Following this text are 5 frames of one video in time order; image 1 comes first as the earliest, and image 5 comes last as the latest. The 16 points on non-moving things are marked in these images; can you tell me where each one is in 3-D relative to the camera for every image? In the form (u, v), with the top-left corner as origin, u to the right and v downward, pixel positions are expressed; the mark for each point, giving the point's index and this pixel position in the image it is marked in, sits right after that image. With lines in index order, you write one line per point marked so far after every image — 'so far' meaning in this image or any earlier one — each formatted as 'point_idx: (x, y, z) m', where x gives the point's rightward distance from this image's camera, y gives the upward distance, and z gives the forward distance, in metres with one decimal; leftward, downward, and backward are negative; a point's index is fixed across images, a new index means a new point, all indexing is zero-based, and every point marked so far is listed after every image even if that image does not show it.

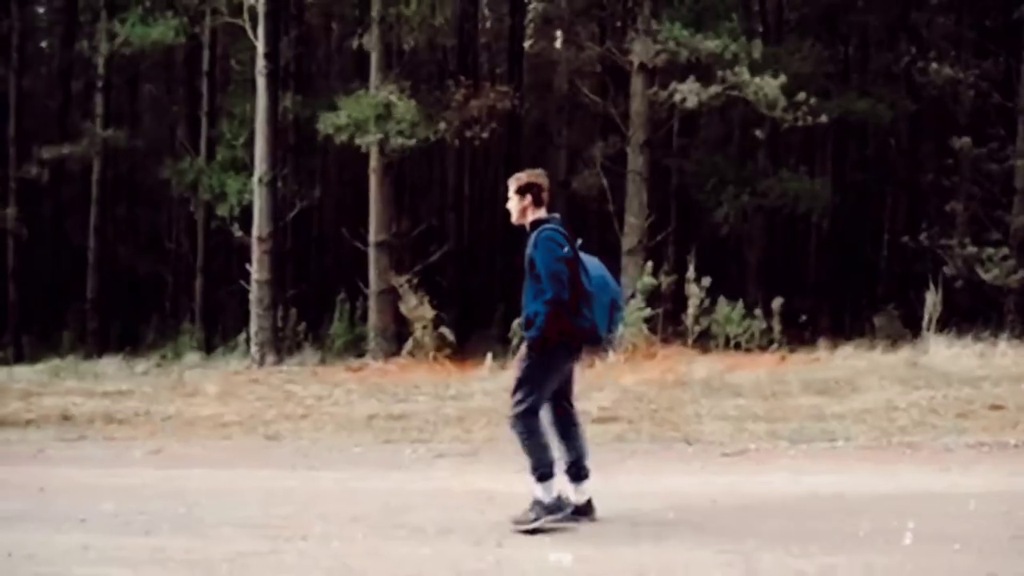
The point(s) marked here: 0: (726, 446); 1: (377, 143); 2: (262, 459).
0: (+2.2, -1.6, +9.2) m
1: (-2.7, +3.0, +18.2) m
2: (-2.6, -1.8, +9.4) m
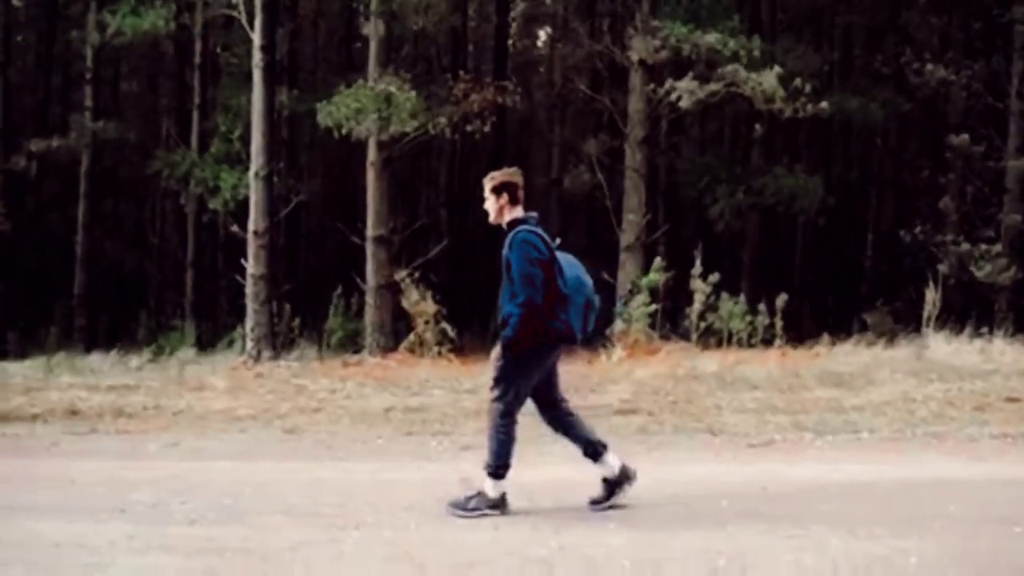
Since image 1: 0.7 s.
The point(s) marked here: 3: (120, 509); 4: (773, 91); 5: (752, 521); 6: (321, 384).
0: (+2.5, -1.5, +9.2) m
1: (-2.7, +3.1, +18.1) m
2: (-2.3, -1.7, +9.2) m
3: (-2.8, -1.6, +6.5) m
4: (+5.3, +3.9, +18.2) m
5: (+1.6, -1.5, +5.8) m
6: (-2.7, -1.4, +12.7) m
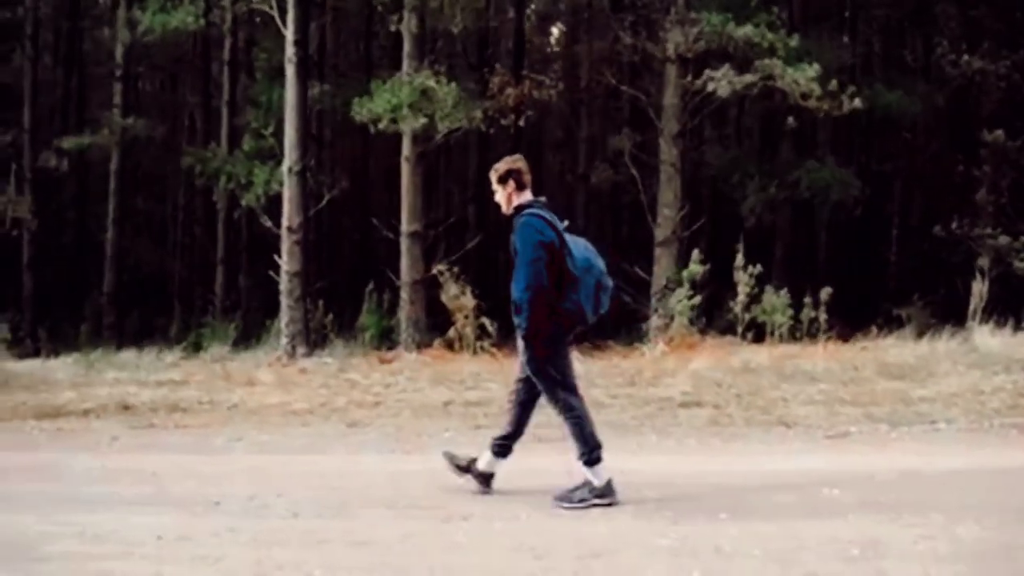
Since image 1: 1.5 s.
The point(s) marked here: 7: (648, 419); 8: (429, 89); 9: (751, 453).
0: (+3.2, -1.4, +9.1) m
1: (-1.9, +3.2, +18.0) m
2: (-1.6, -1.6, +9.1) m
3: (-2.1, -1.5, +6.4) m
4: (+6.0, +4.1, +18.0) m
5: (+2.3, -1.4, +5.7) m
6: (-2.0, -1.3, +12.6) m
7: (+1.5, -1.4, +9.8) m
8: (-1.7, +4.0, +18.1) m
9: (+2.2, -1.5, +8.3) m
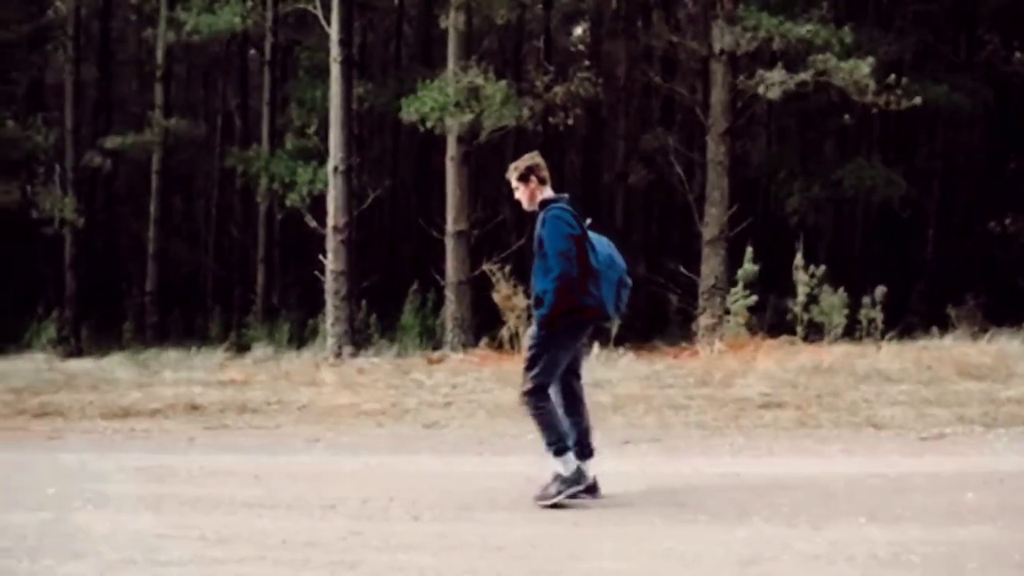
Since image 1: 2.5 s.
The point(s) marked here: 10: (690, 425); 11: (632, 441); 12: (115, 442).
0: (+4.1, -1.4, +8.9) m
1: (-1.0, +3.2, +17.9) m
2: (-0.7, -1.6, +9.0) m
3: (-1.3, -1.5, +6.3) m
4: (+7.0, +4.1, +17.8) m
5: (+3.1, -1.4, +5.5) m
6: (-1.0, -1.3, +12.5) m
7: (+2.4, -1.4, +9.6) m
8: (-0.7, +4.1, +18.0) m
9: (+3.1, -1.5, +8.2) m
10: (+1.9, -1.5, +9.5) m
11: (+1.2, -1.5, +8.9) m
12: (-4.3, -1.7, +9.7) m
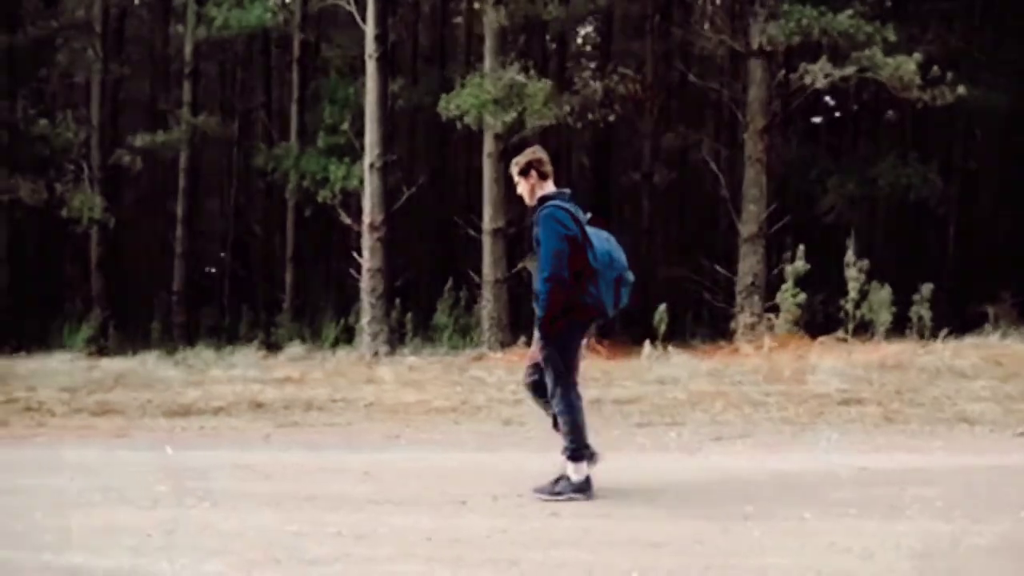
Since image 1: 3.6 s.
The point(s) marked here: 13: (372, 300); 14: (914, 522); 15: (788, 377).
0: (+5.0, -1.4, +8.8) m
1: (-0.1, +3.3, +17.7) m
2: (+0.1, -1.5, +8.9) m
3: (-0.4, -1.5, +6.1) m
4: (+7.8, +4.1, +17.7) m
5: (+4.0, -1.3, +5.4) m
6: (-0.2, -1.2, +12.4) m
7: (+3.3, -1.4, +9.5) m
8: (+0.1, +4.1, +17.9) m
9: (+4.0, -1.5, +8.0) m
10: (+2.8, -1.4, +9.4) m
11: (+2.1, -1.5, +8.8) m
12: (-3.5, -1.6, +9.6) m
13: (-2.8, -0.2, +18.0) m
14: (+2.4, -1.4, +5.3) m
15: (+3.5, -1.1, +11.4) m
